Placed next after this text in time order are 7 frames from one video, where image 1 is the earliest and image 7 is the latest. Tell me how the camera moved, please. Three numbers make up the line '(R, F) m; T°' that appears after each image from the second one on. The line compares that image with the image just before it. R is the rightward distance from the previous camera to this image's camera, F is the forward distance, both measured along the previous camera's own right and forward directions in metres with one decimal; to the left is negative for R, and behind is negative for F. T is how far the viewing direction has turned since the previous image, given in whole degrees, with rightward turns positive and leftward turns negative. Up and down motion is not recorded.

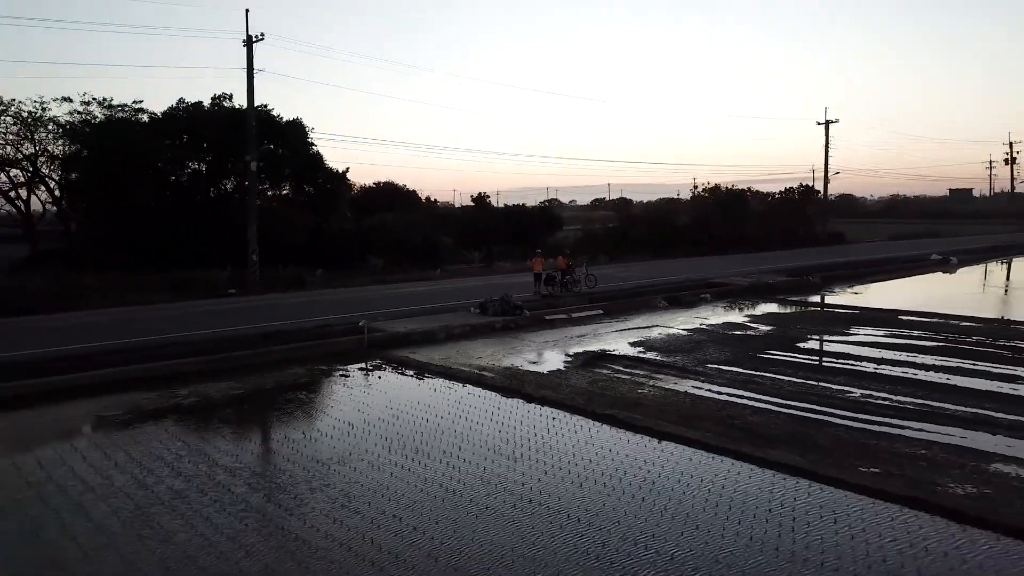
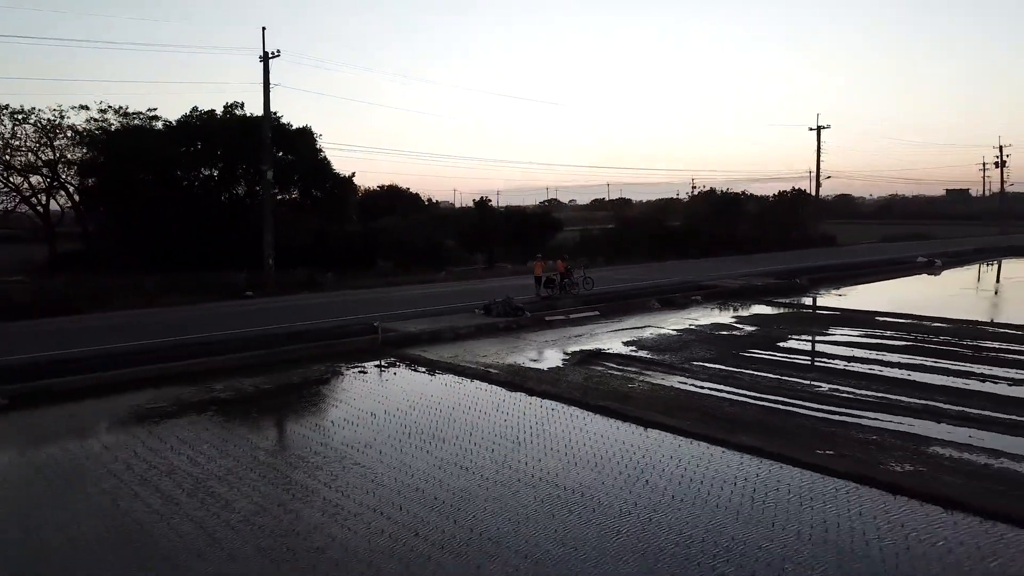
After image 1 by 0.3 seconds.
(0.0, -0.9) m; 0°
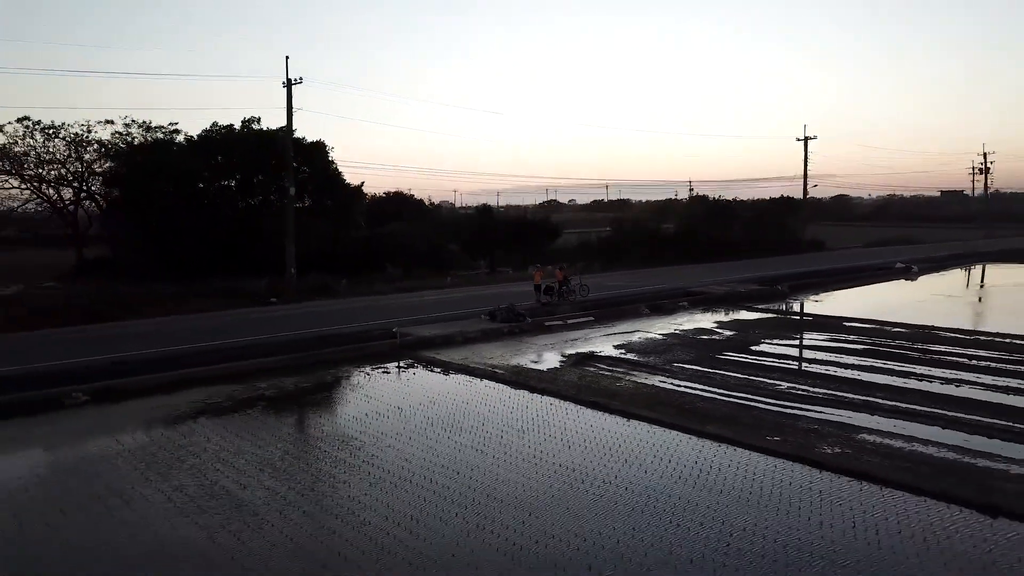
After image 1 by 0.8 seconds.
(-0.1, -1.4) m; 0°
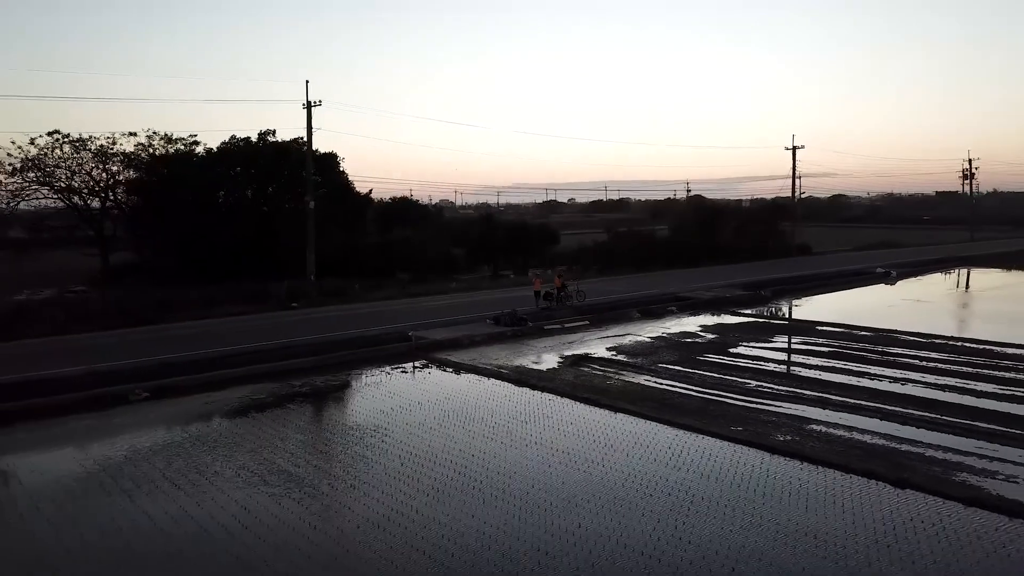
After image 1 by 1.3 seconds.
(-0.1, -1.5) m; 0°
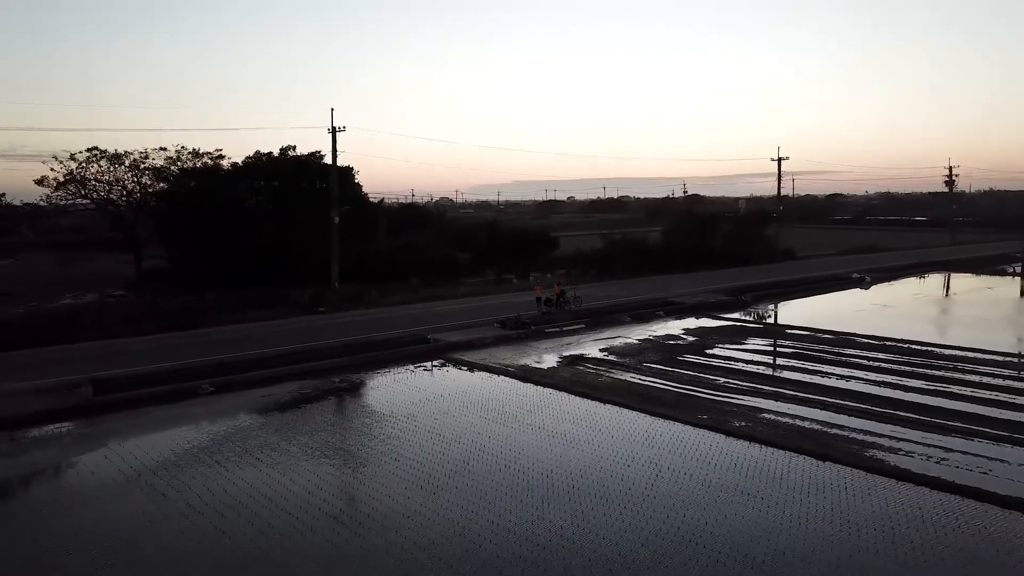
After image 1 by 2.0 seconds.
(-0.1, -2.1) m; 0°
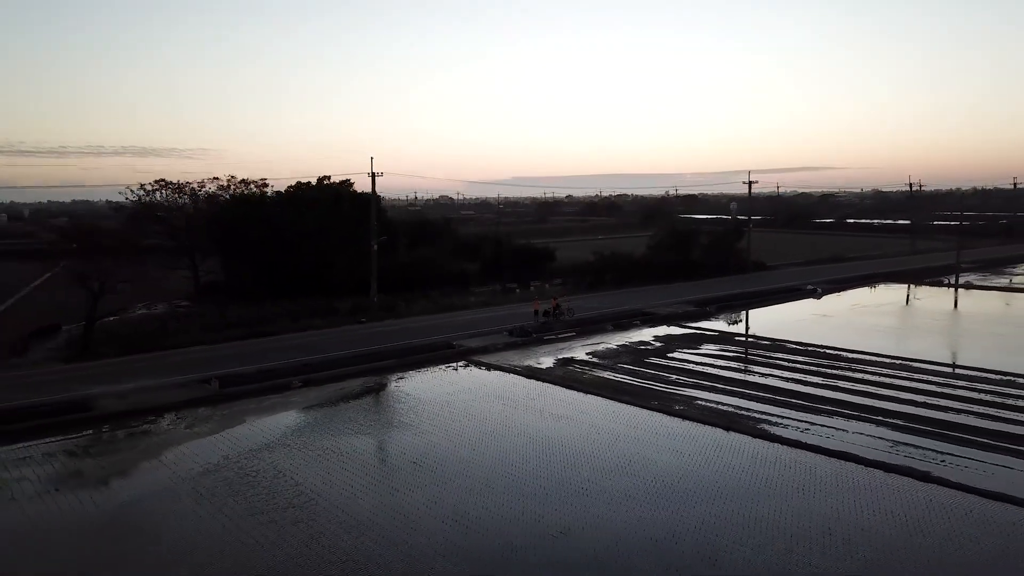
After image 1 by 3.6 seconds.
(-0.2, -4.8) m; 0°
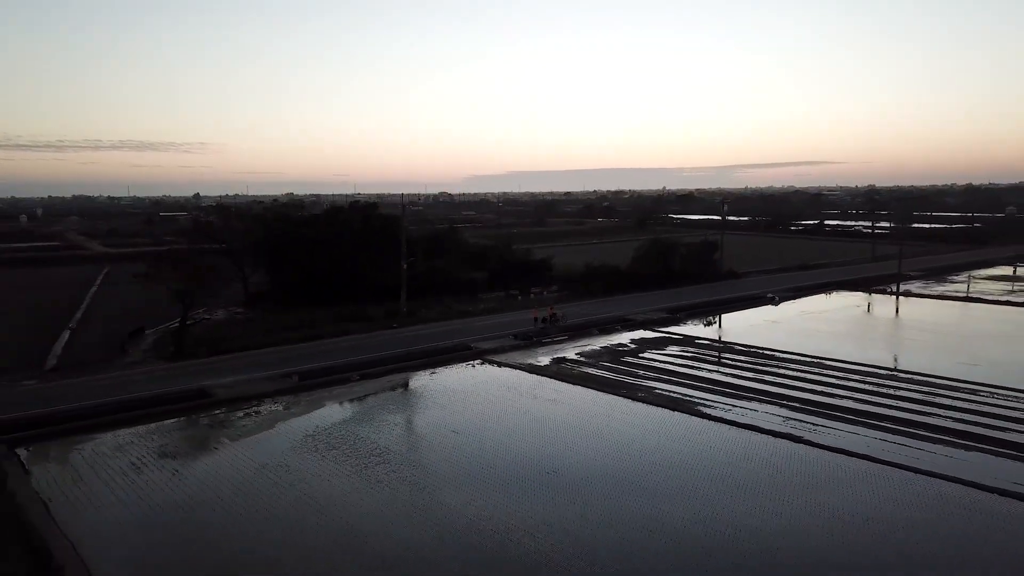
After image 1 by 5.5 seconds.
(-0.3, -5.7) m; 0°
